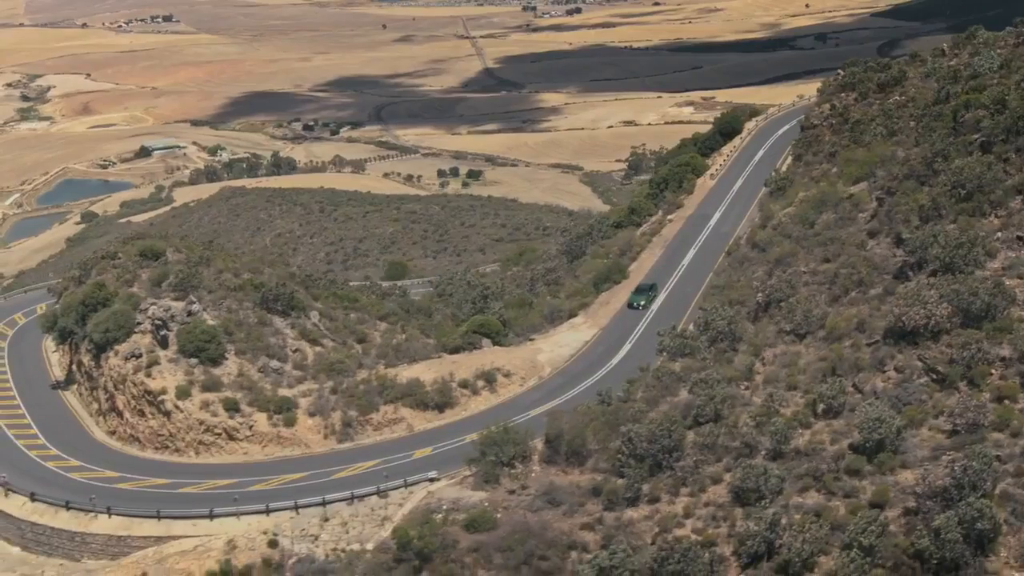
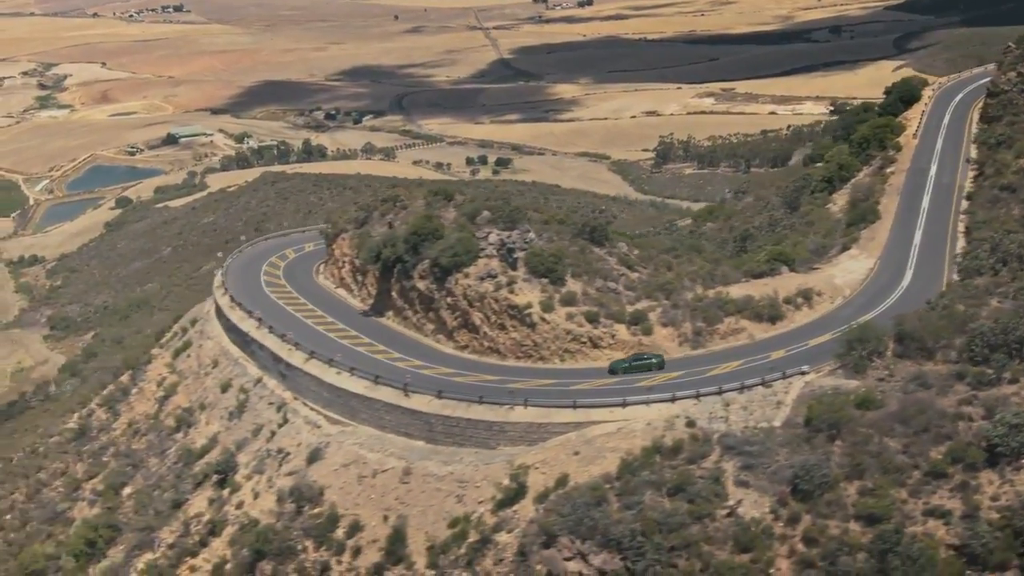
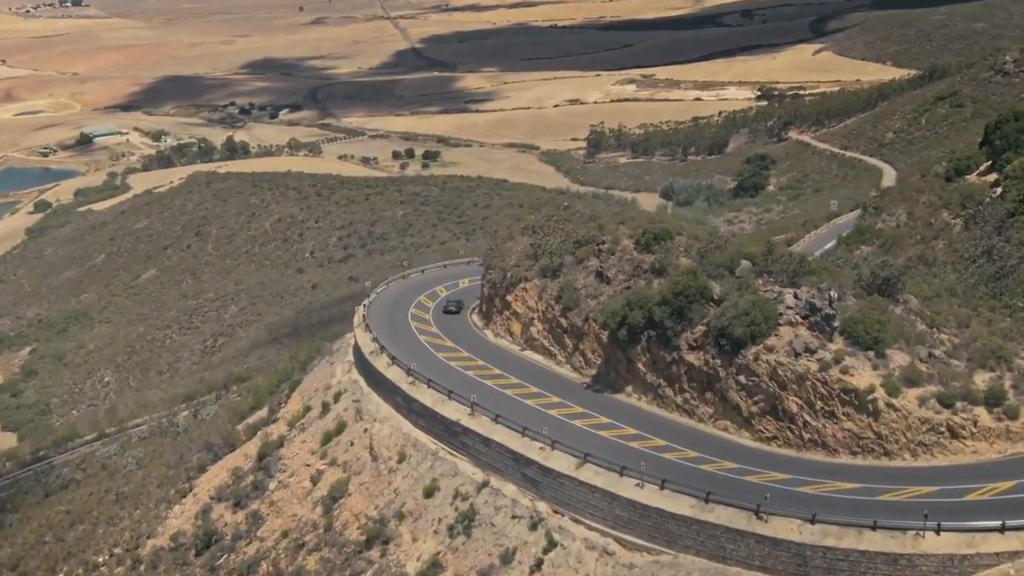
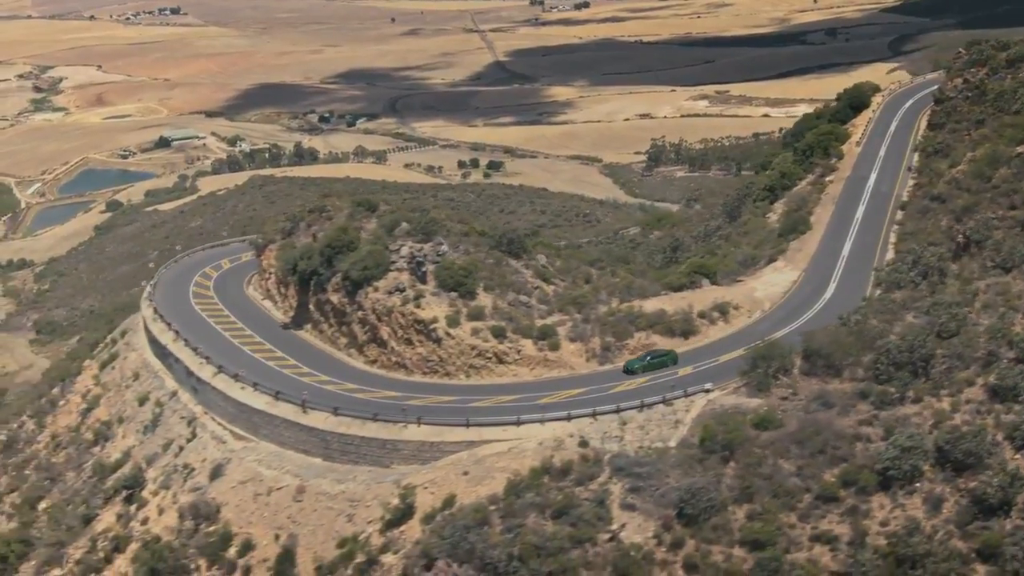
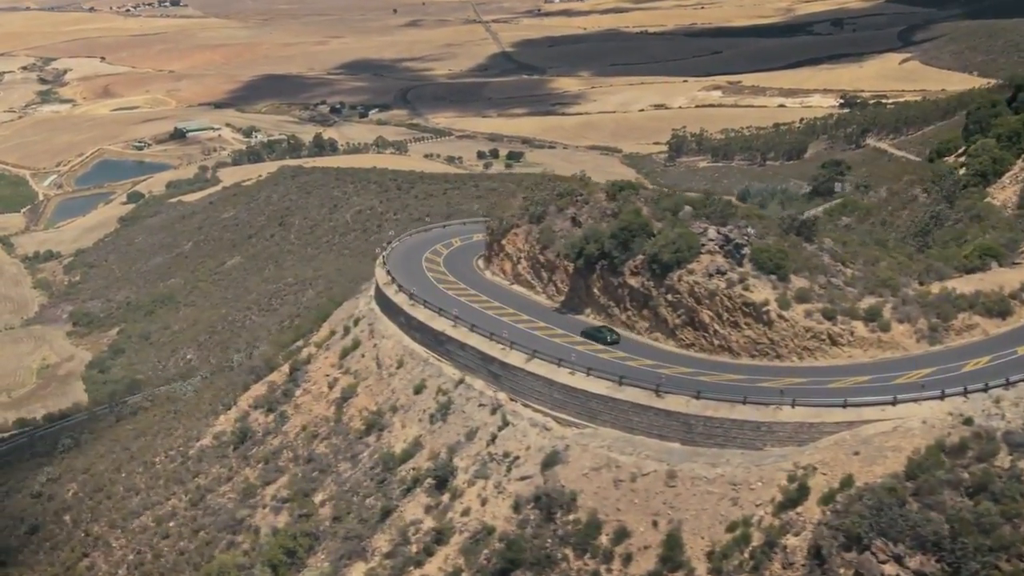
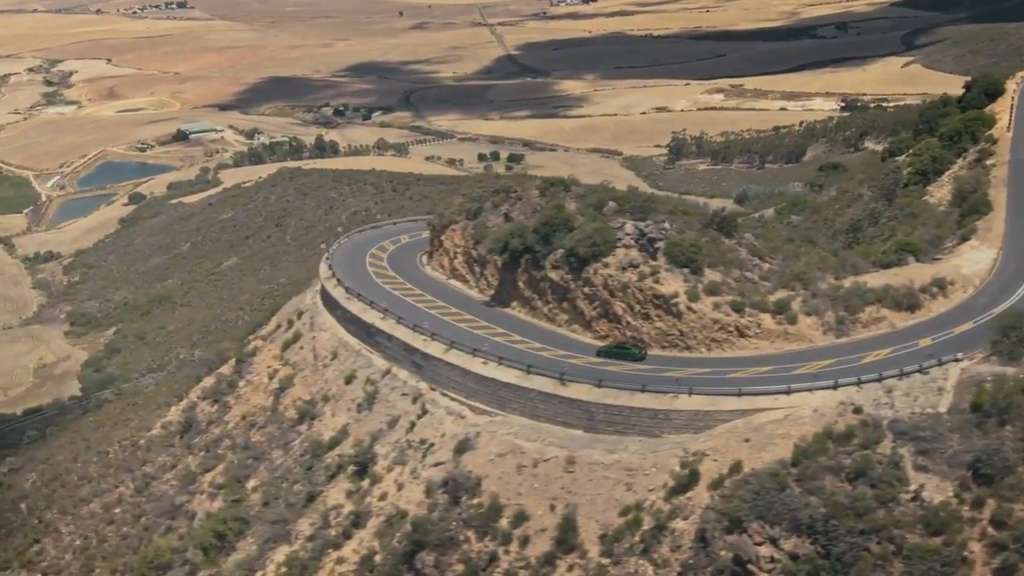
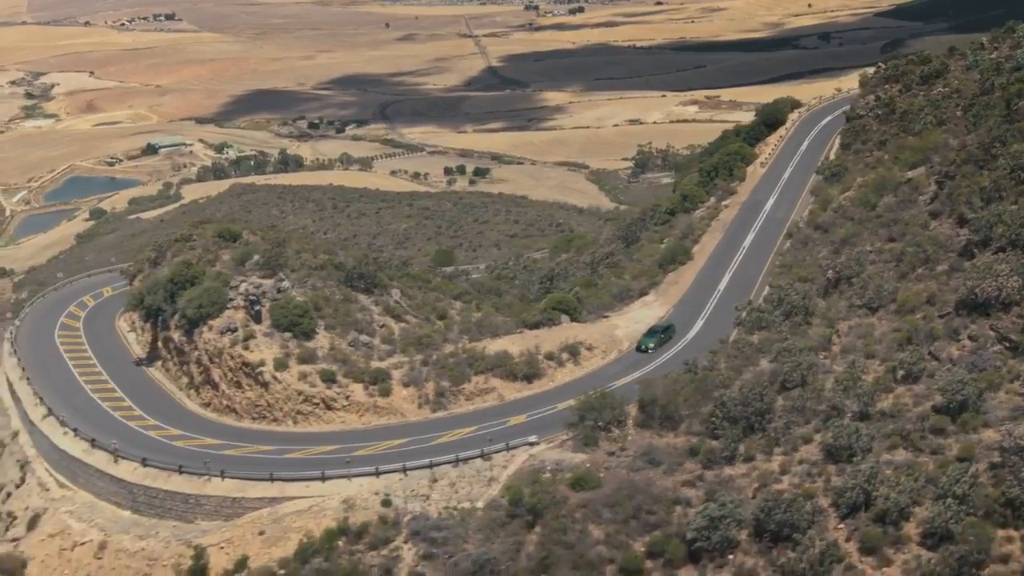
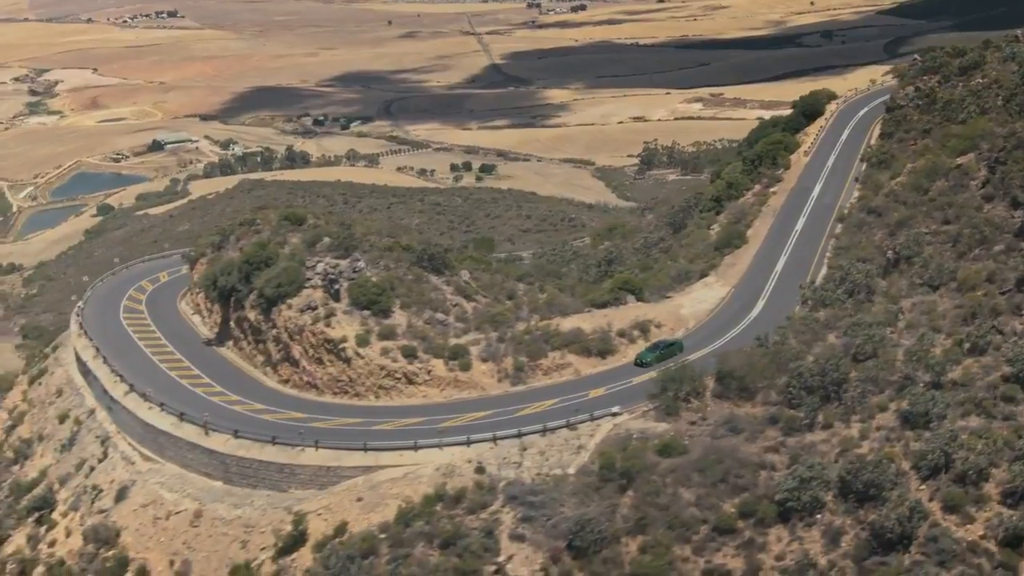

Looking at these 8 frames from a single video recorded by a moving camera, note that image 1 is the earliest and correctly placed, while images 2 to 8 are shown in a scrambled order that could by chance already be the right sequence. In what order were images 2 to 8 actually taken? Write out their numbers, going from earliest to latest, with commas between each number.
7, 8, 4, 2, 6, 5, 3
